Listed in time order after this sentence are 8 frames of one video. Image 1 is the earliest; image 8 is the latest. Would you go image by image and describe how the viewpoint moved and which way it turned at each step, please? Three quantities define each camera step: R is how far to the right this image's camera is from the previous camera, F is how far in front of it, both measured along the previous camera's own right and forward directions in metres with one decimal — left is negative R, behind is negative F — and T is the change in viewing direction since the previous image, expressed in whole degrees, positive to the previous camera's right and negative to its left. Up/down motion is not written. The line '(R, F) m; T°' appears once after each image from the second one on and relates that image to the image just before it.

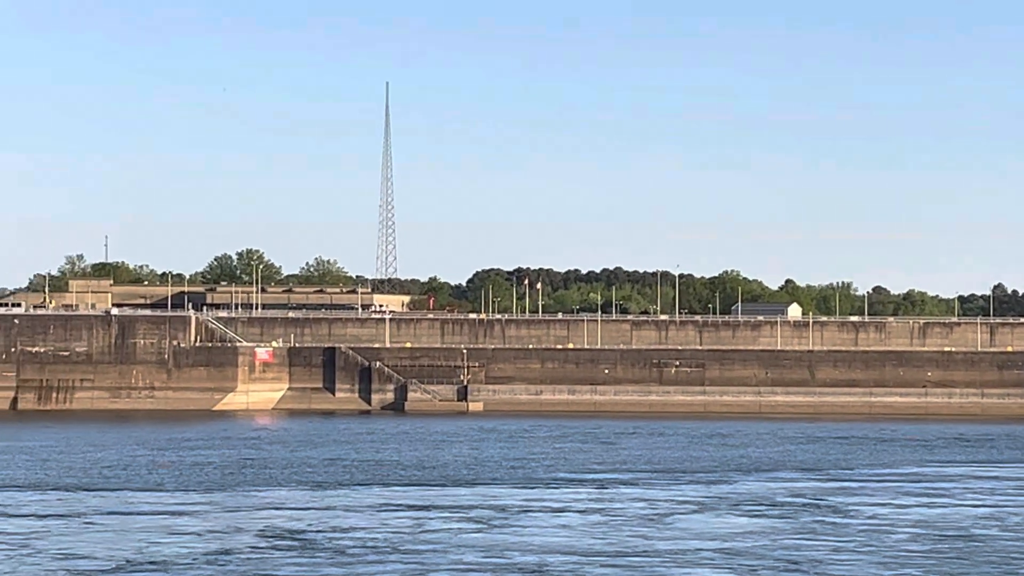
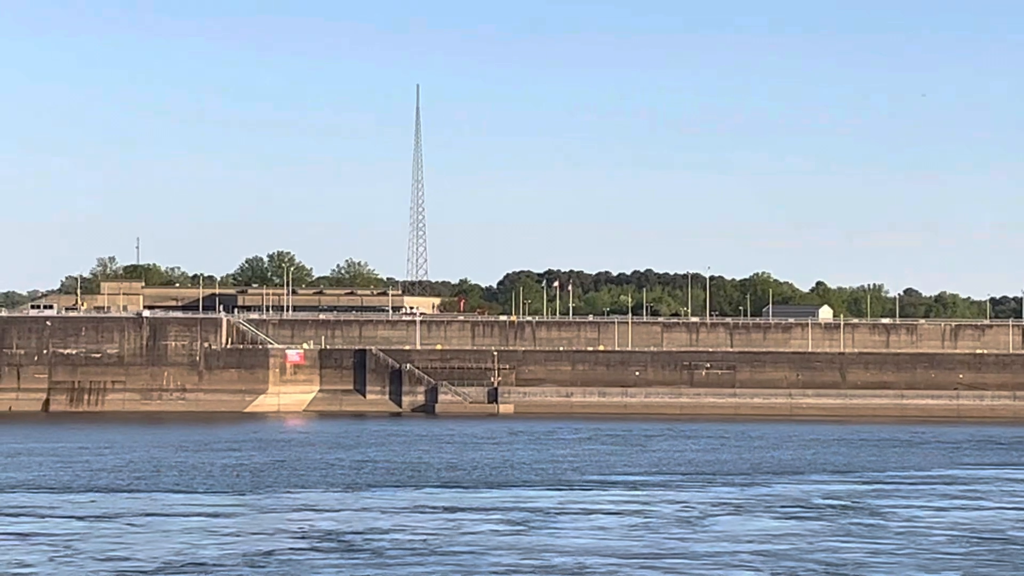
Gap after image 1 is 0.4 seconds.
(-0.1, 0.0) m; -1°
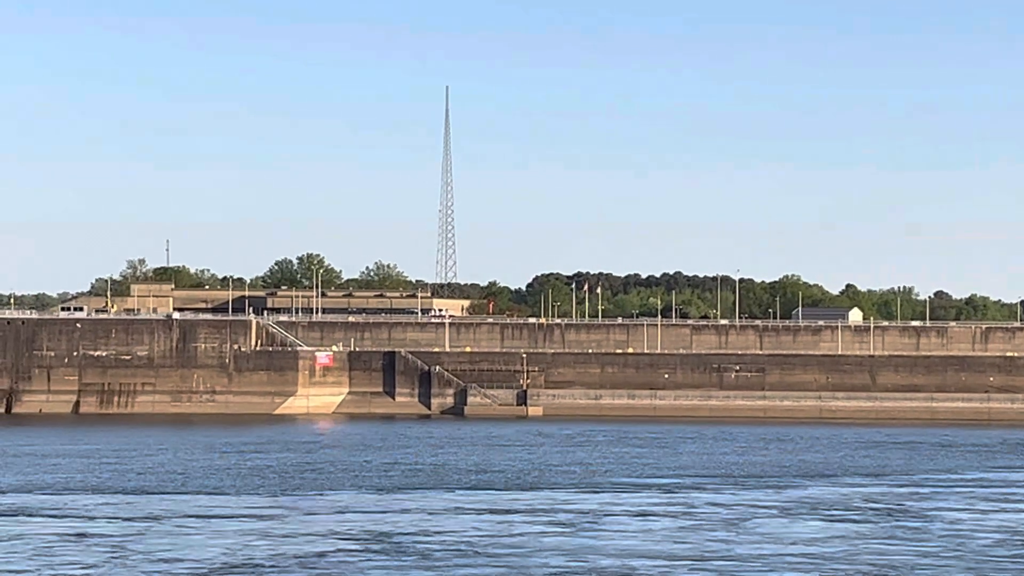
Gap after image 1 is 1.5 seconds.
(-0.3, 0.0) m; -1°
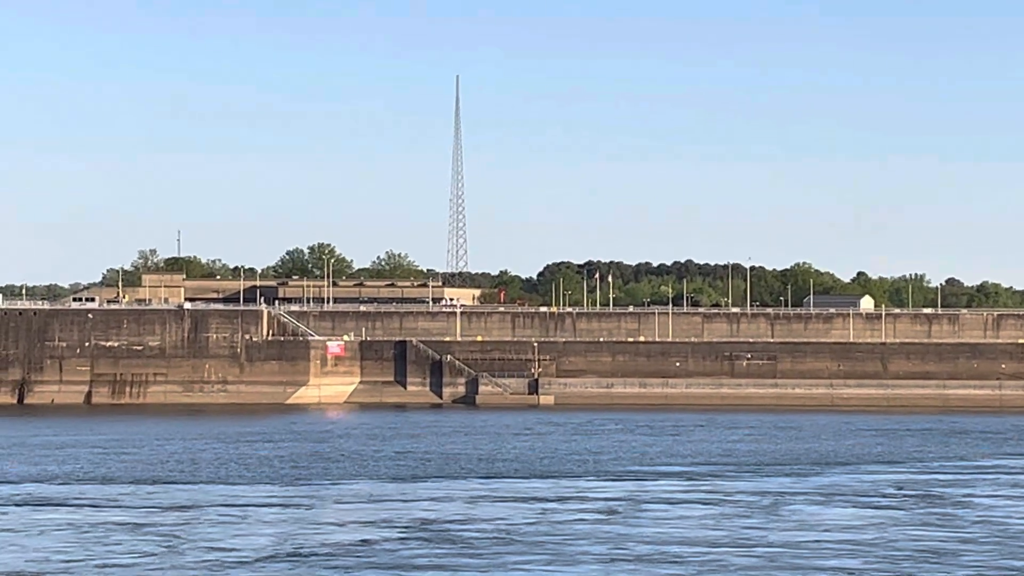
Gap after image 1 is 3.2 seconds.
(-0.5, 0.0) m; 0°
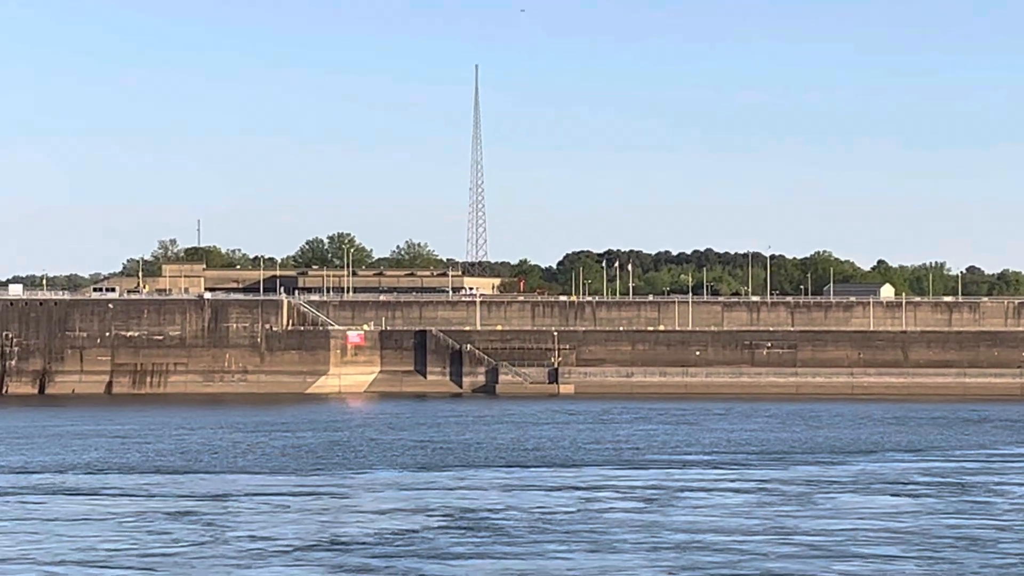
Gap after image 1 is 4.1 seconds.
(-0.3, 0.0) m; 0°
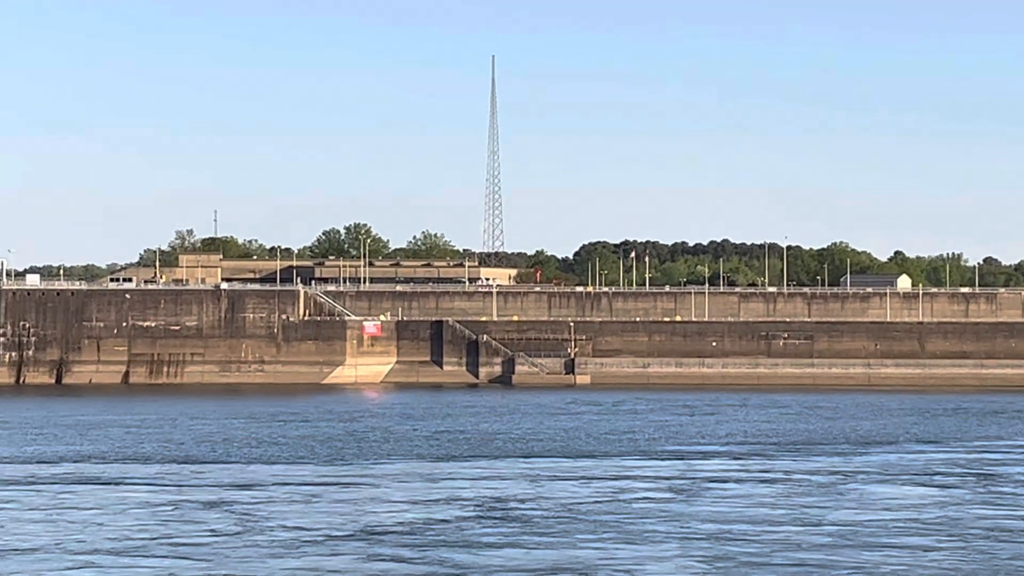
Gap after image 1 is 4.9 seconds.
(-0.3, 0.0) m; 0°
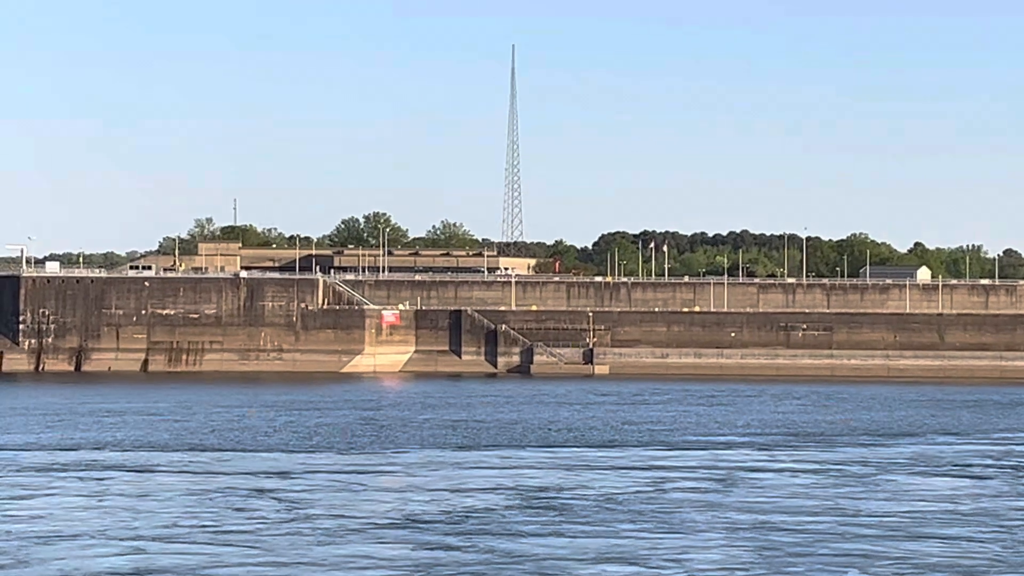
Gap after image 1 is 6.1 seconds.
(-0.4, 0.0) m; 0°
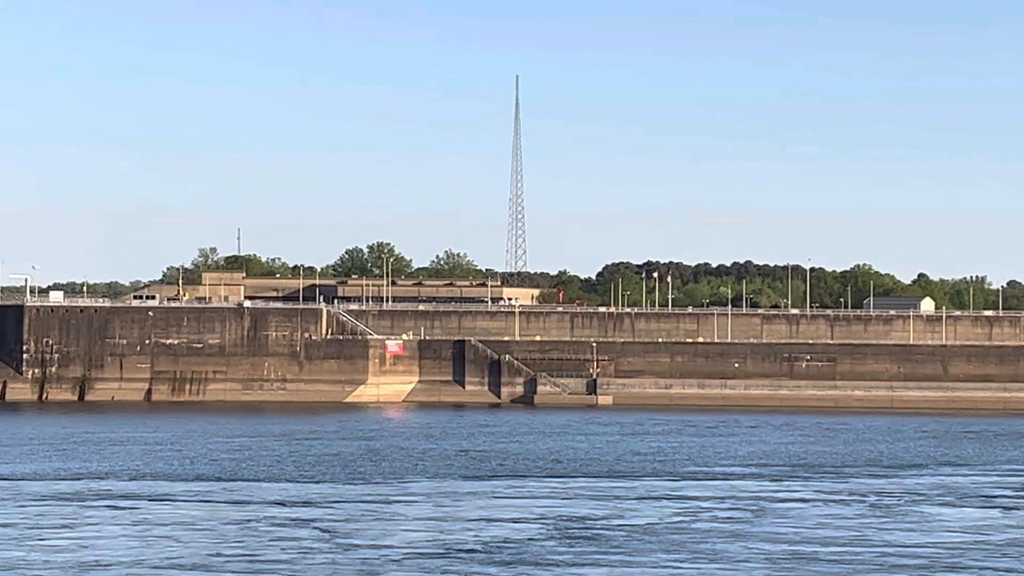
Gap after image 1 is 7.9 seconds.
(-0.1, 0.0) m; 0°
